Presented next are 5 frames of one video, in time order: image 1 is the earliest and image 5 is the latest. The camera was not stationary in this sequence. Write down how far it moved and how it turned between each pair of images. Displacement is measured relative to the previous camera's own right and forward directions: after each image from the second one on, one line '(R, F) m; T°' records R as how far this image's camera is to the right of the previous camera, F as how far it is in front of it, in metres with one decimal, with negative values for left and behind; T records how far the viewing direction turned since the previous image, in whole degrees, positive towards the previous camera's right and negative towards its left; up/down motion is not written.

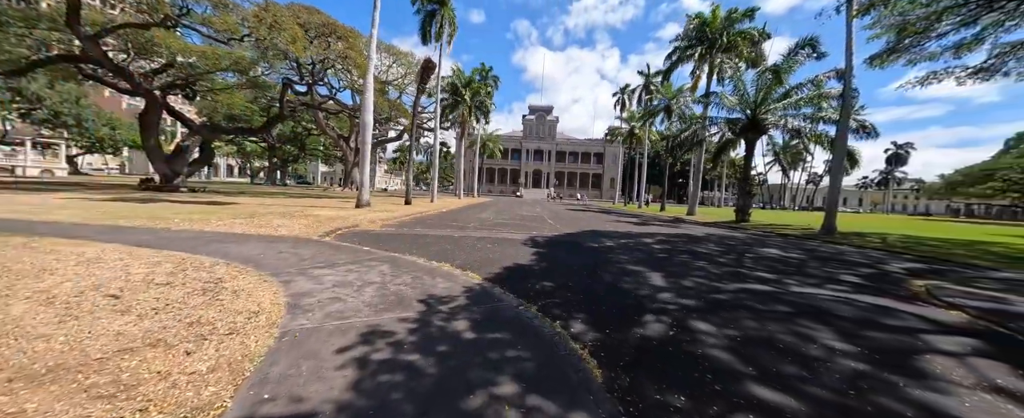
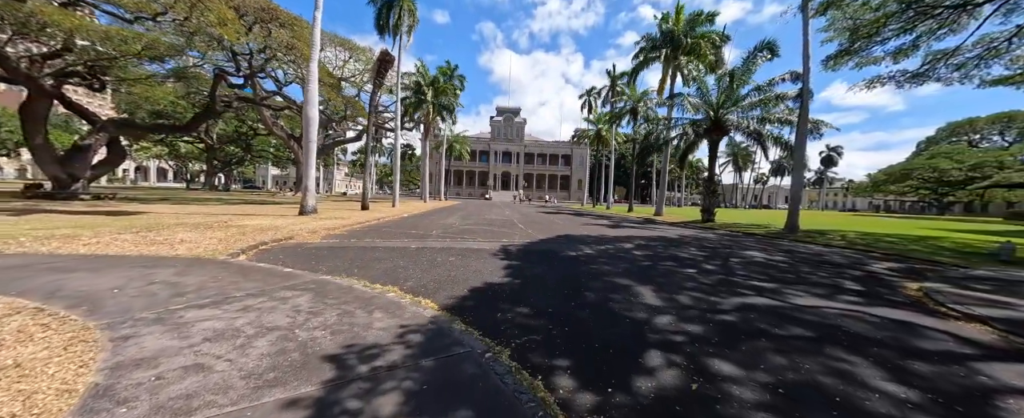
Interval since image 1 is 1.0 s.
(+0.1, +1.1) m; +6°
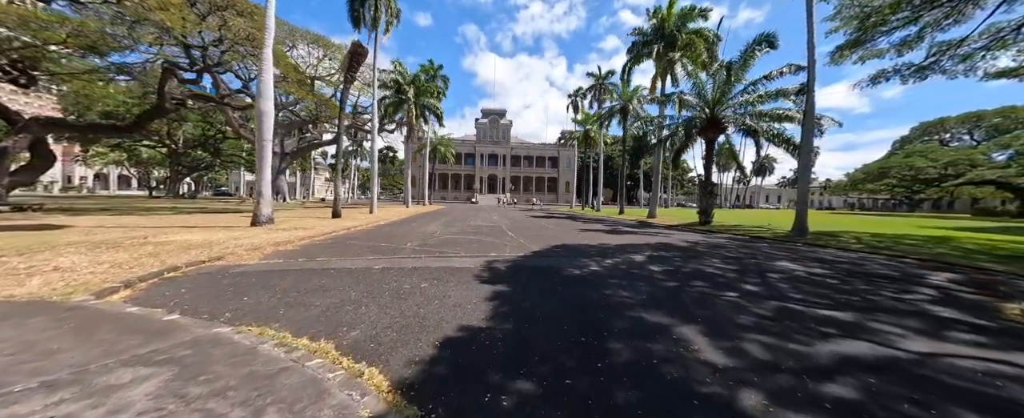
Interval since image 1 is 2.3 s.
(0.0, +1.5) m; +2°
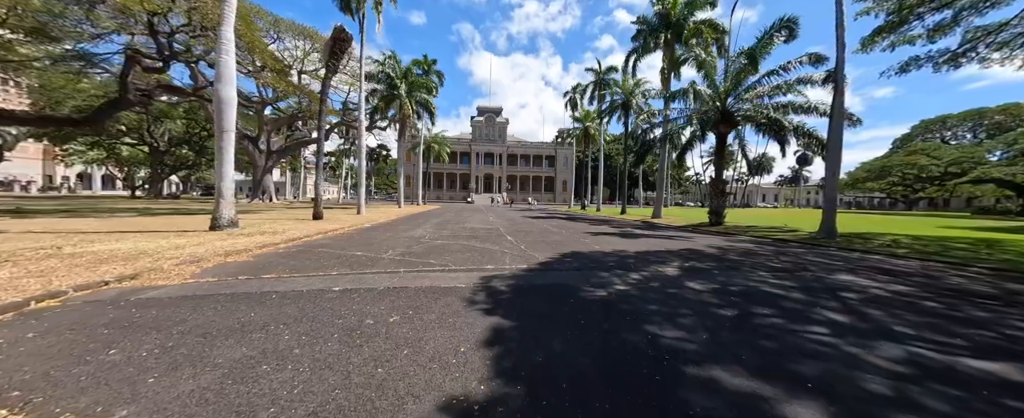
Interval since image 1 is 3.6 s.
(-0.1, +1.4) m; +1°
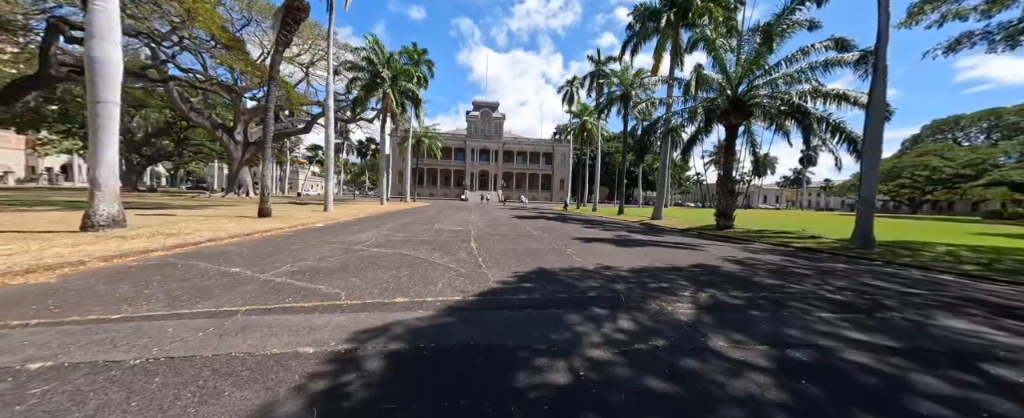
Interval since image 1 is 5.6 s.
(+0.9, +2.2) m; 0°
